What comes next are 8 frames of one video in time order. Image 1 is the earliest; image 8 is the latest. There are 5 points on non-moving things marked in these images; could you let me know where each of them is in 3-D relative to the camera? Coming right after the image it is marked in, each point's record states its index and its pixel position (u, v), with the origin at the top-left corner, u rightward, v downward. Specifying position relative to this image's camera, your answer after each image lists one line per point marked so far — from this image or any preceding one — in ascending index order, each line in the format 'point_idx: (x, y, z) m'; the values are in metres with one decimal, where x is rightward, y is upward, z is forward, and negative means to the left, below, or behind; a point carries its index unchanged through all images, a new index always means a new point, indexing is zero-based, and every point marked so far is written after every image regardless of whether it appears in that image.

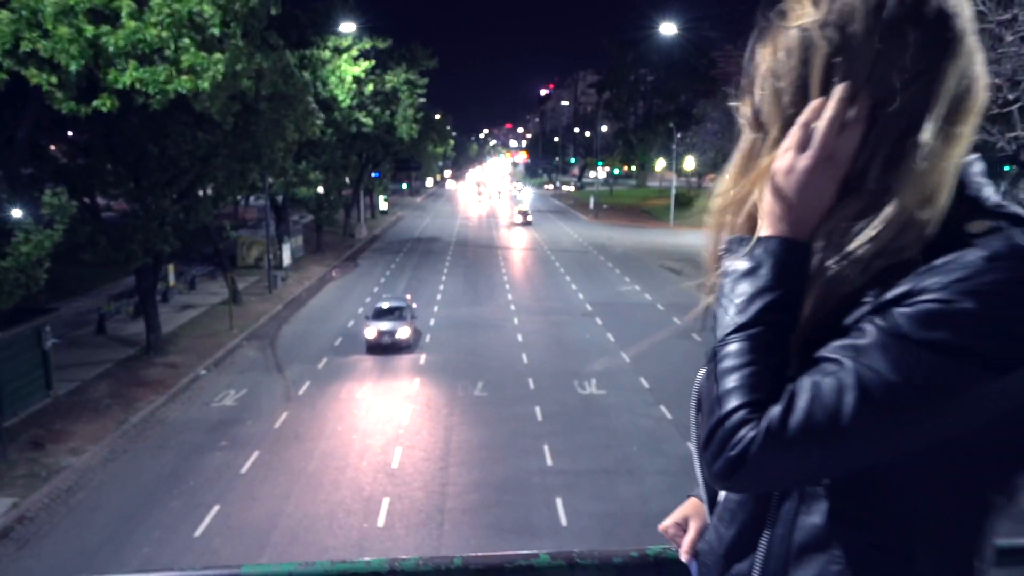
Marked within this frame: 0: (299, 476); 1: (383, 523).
0: (-3.5, -3.1, +15.4) m
1: (-1.9, -3.3, +13.1) m
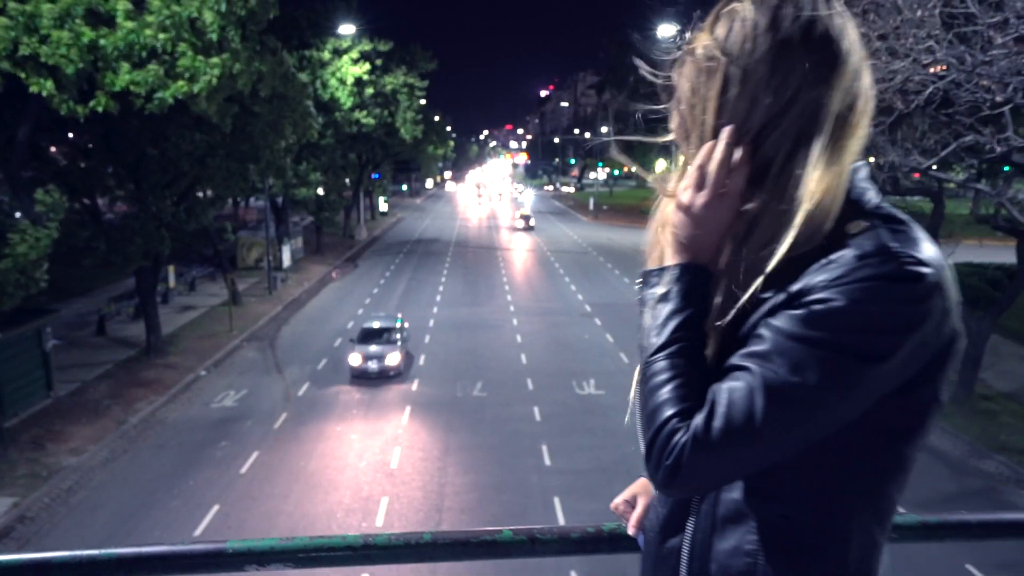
0: (-3.6, -3.1, +15.5) m
1: (-1.9, -3.4, +13.2) m
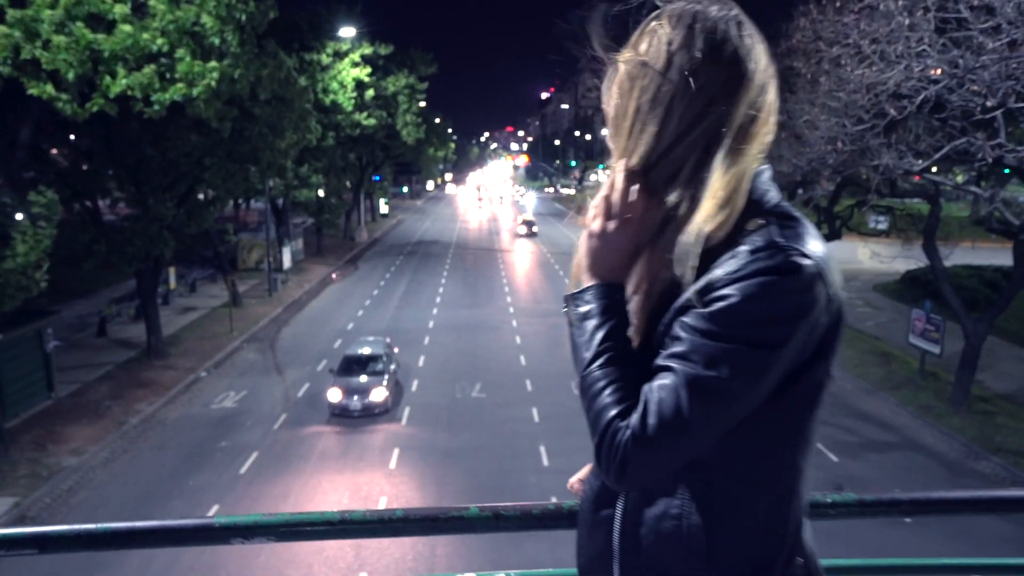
0: (-3.6, -3.1, +15.6) m
1: (-1.9, -3.4, +13.3) m
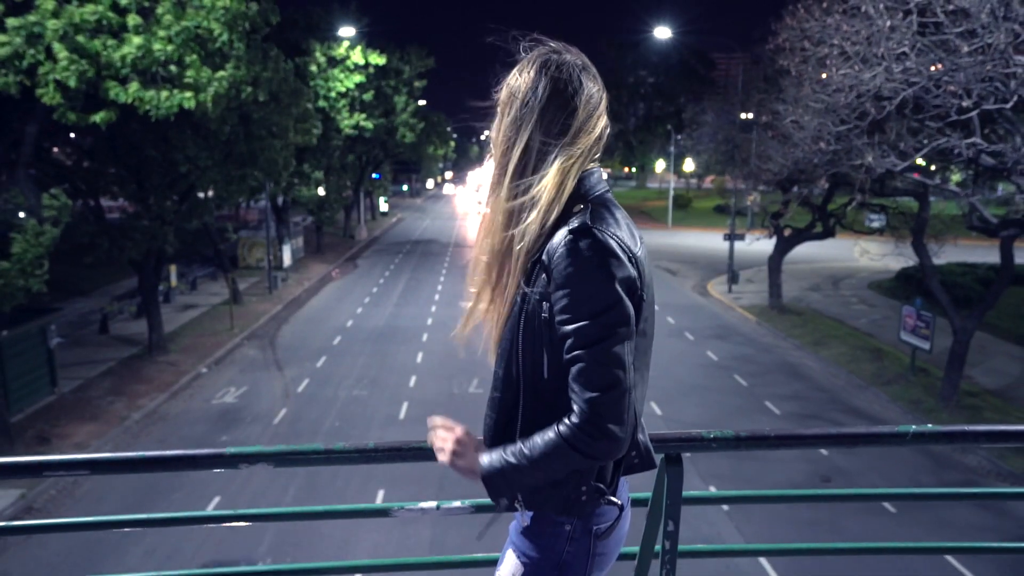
0: (-3.7, -3.1, +15.9) m
1: (-2.0, -3.3, +13.6) m
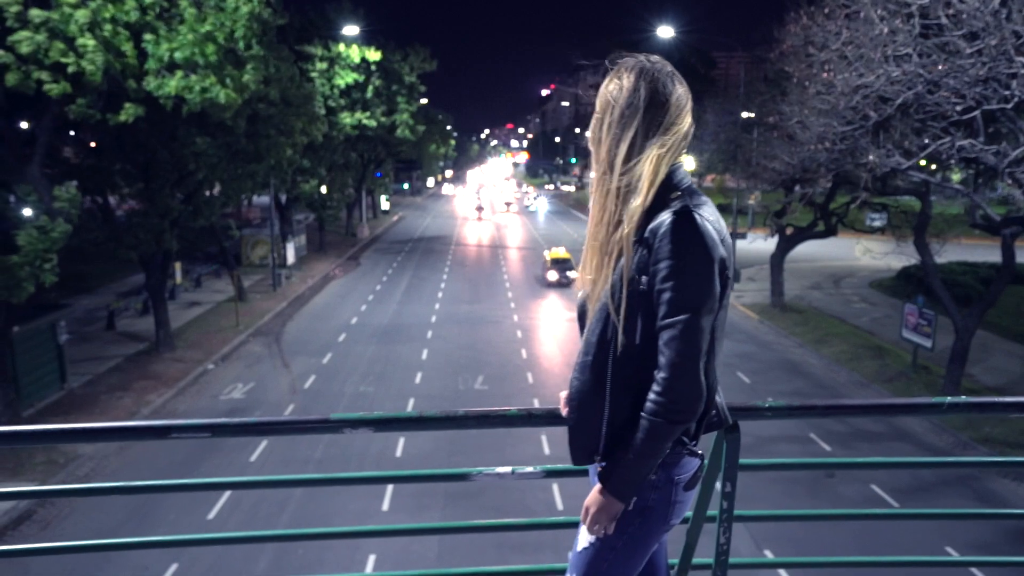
0: (-3.6, -3.0, +16.1) m
1: (-1.9, -3.3, +13.8) m
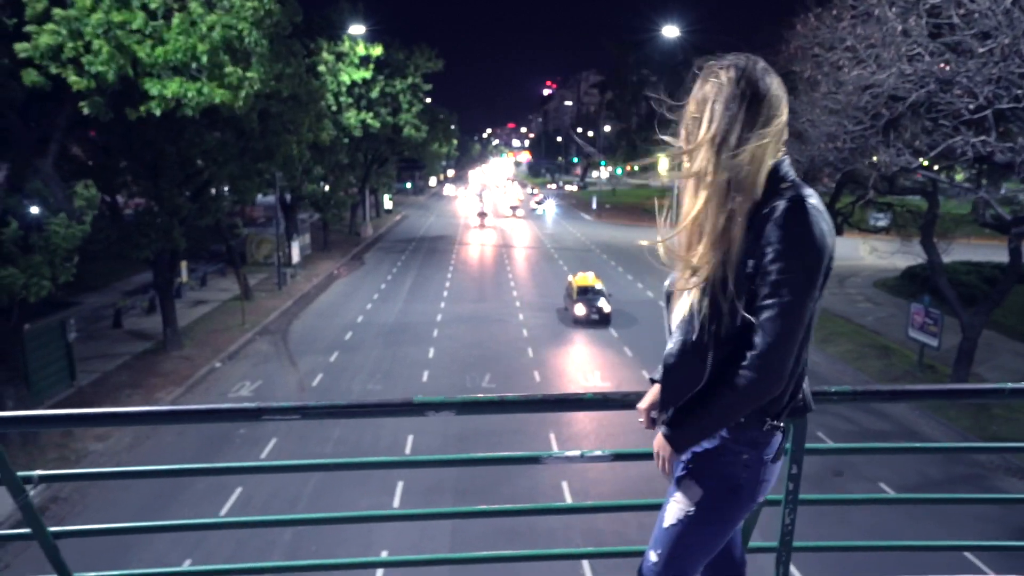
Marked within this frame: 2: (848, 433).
0: (-3.4, -3.0, +16.2) m
1: (-1.7, -3.2, +13.9) m
2: (+6.7, -2.9, +18.4) m
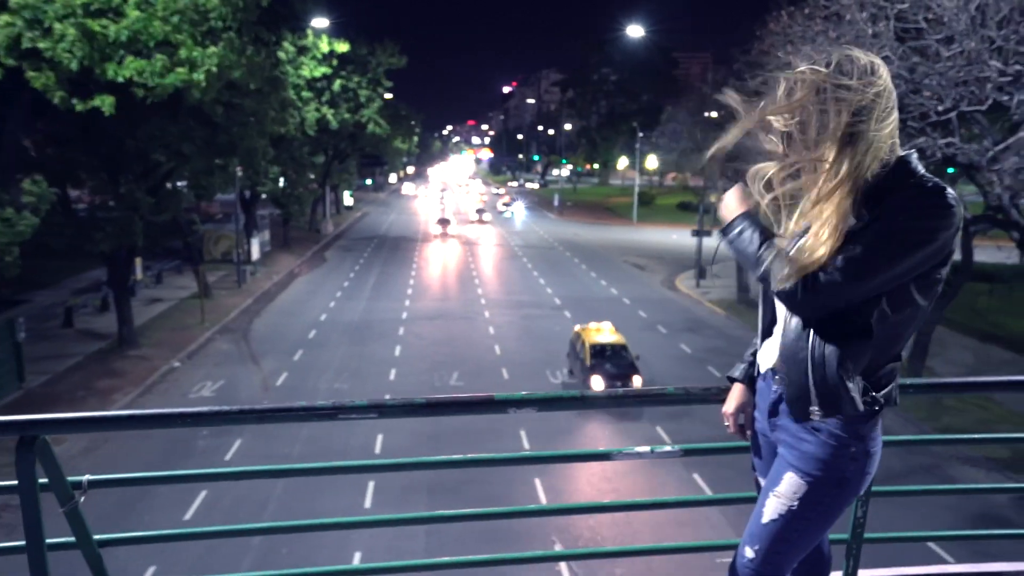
0: (-3.9, -2.9, +15.7) m
1: (-2.1, -3.2, +13.5) m
2: (+6.2, -2.9, +18.4) m
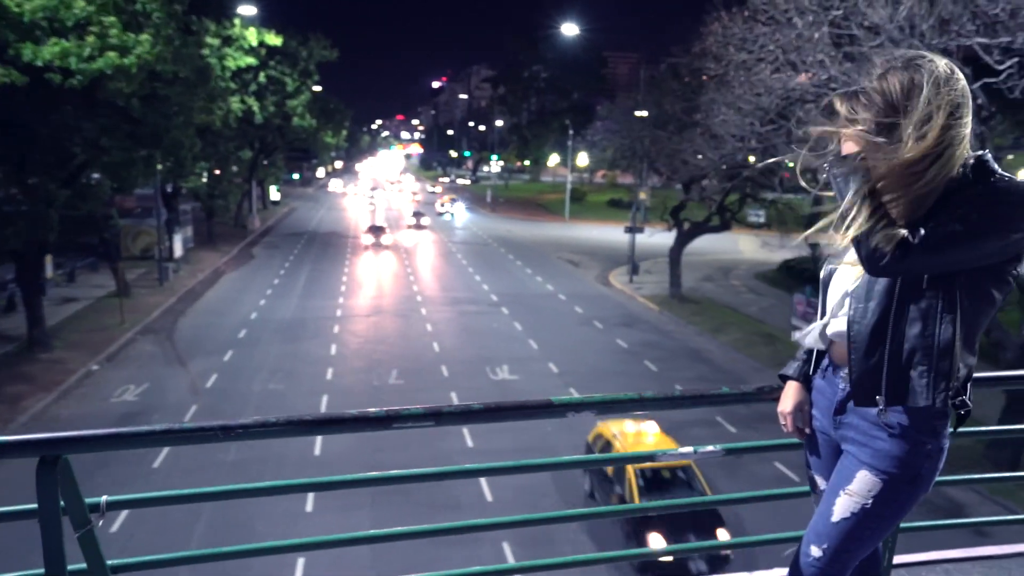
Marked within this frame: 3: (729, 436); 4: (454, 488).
0: (-4.7, -2.8, +14.8) m
1: (-2.8, -3.1, +12.7) m
2: (+5.1, -2.7, +18.2) m
3: (+4.3, -2.9, +16.6) m
4: (-0.8, -3.1, +13.6) m
